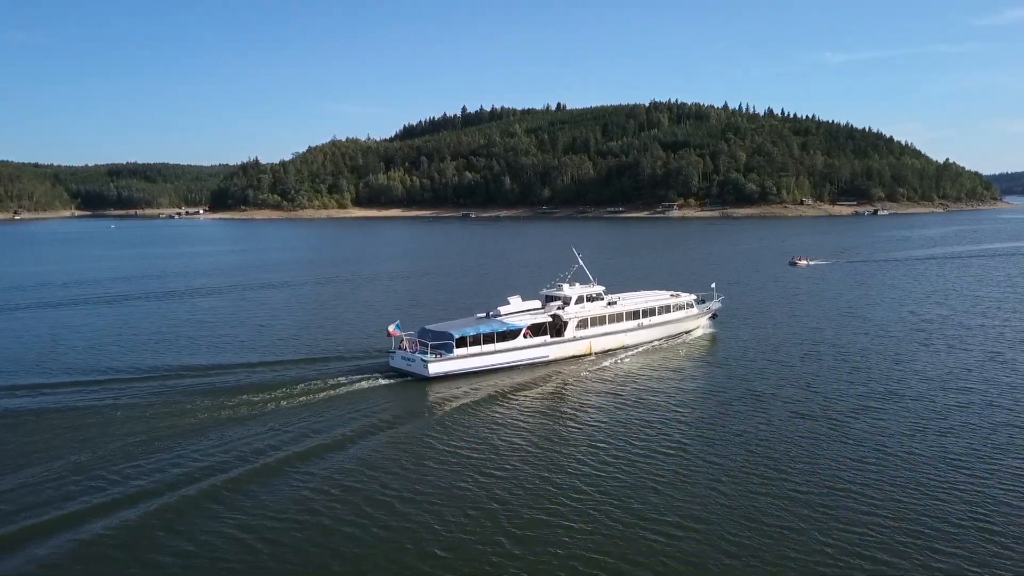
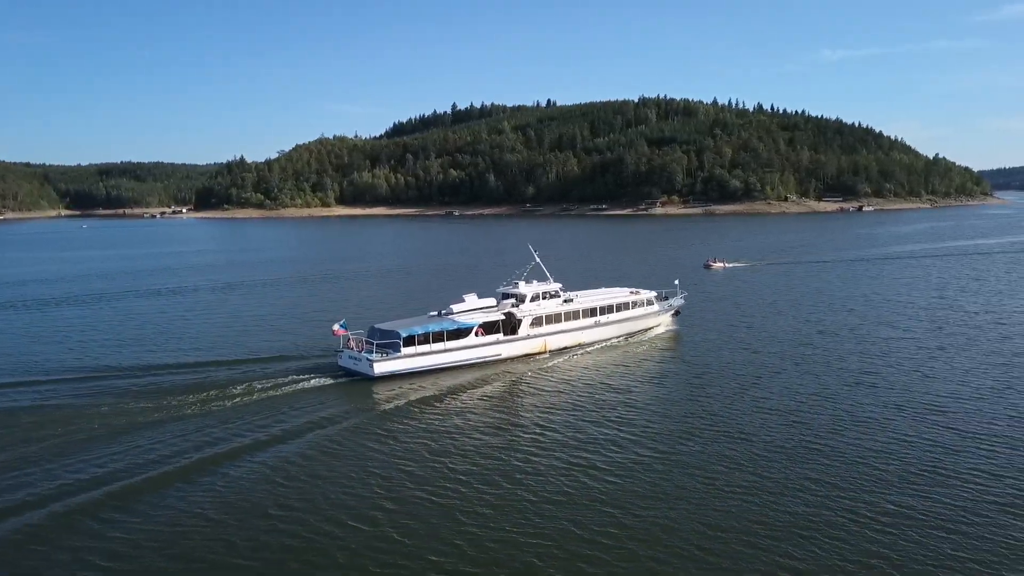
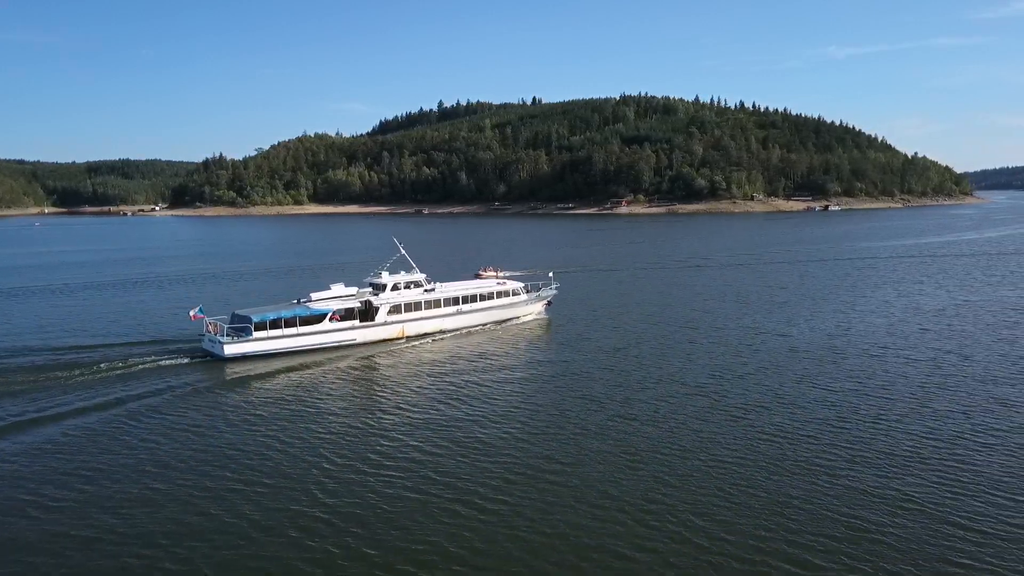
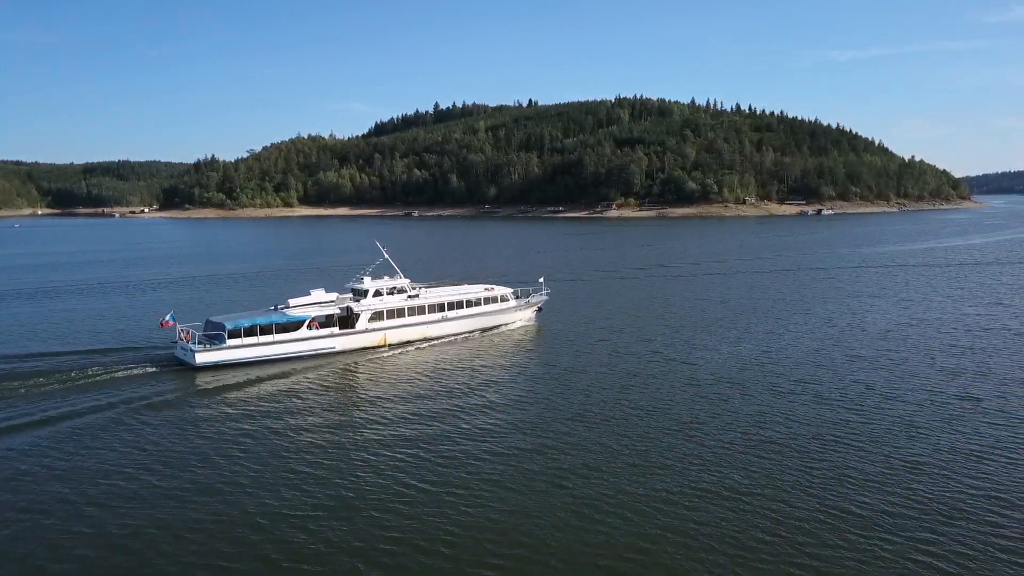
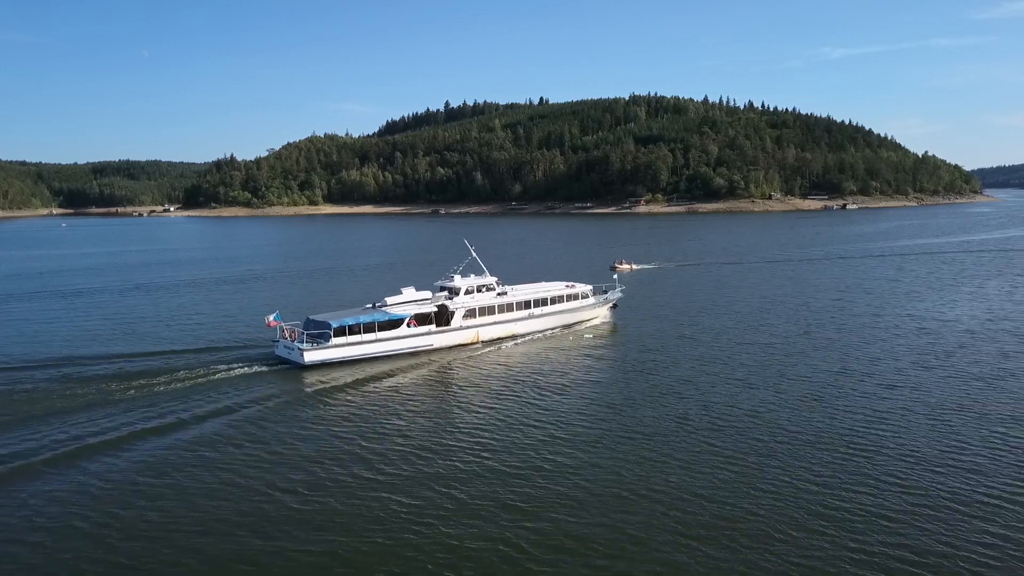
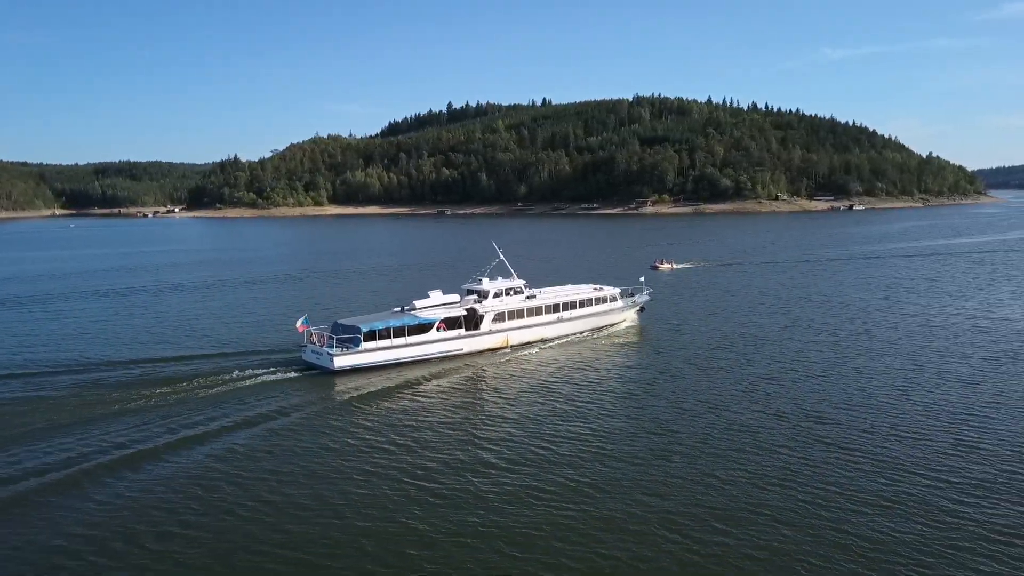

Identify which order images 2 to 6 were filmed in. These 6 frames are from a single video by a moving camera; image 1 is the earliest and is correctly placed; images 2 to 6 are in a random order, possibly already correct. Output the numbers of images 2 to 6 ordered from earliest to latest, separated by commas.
2, 6, 5, 3, 4
